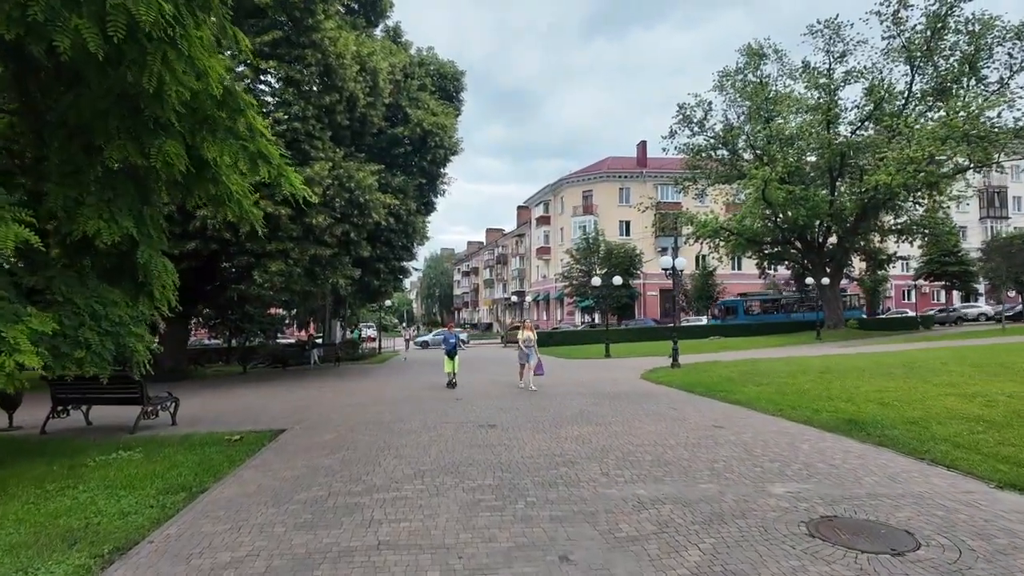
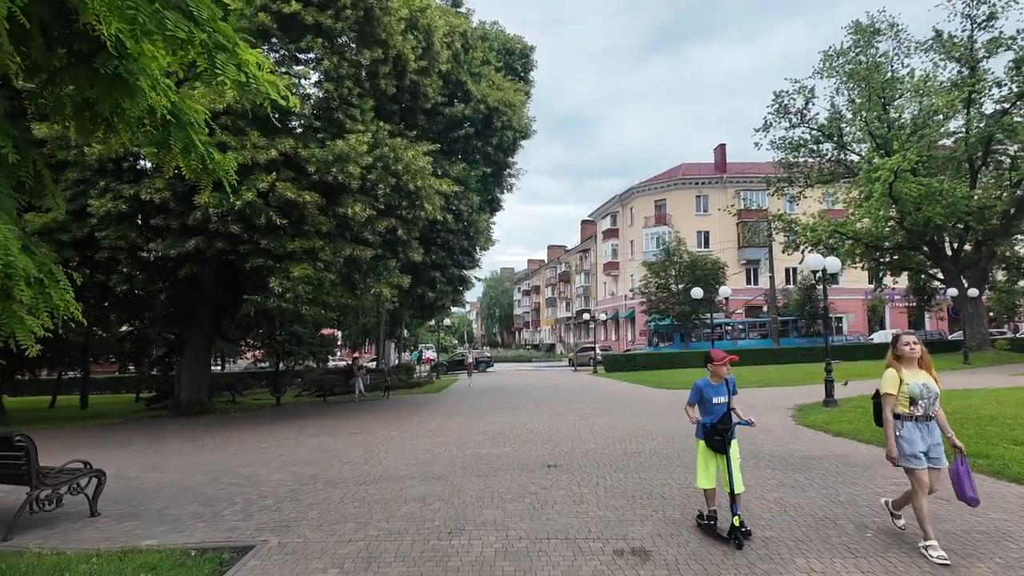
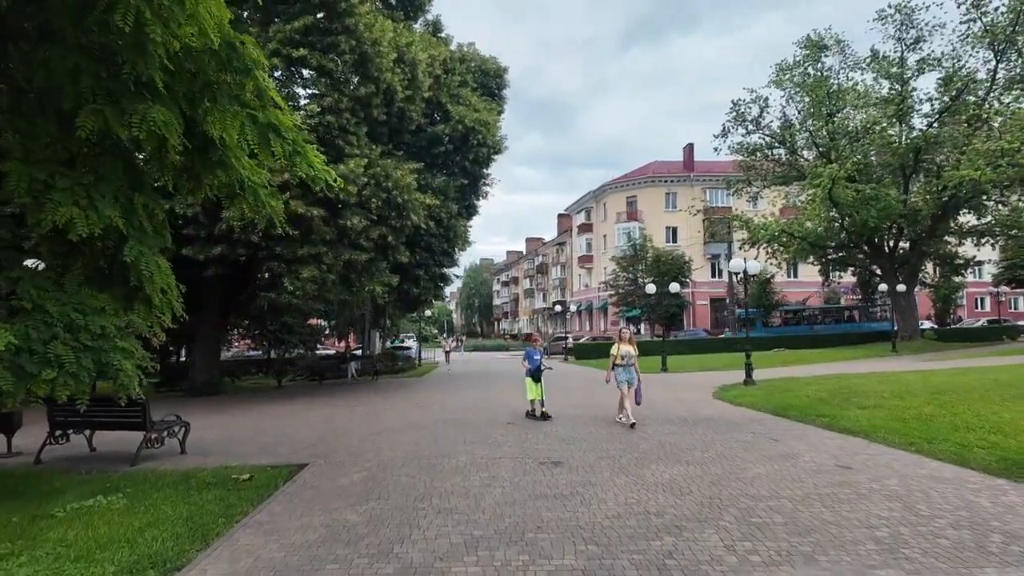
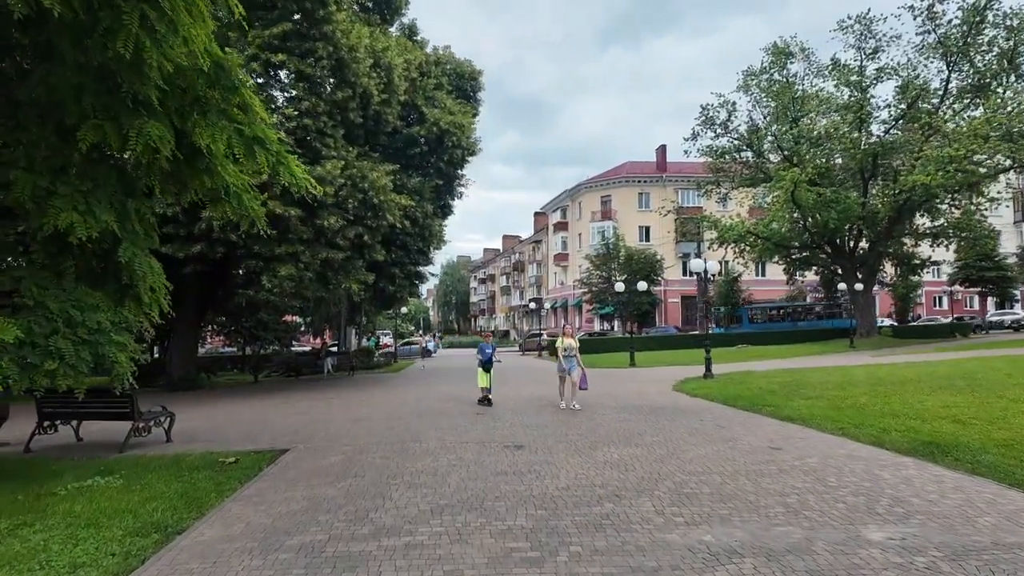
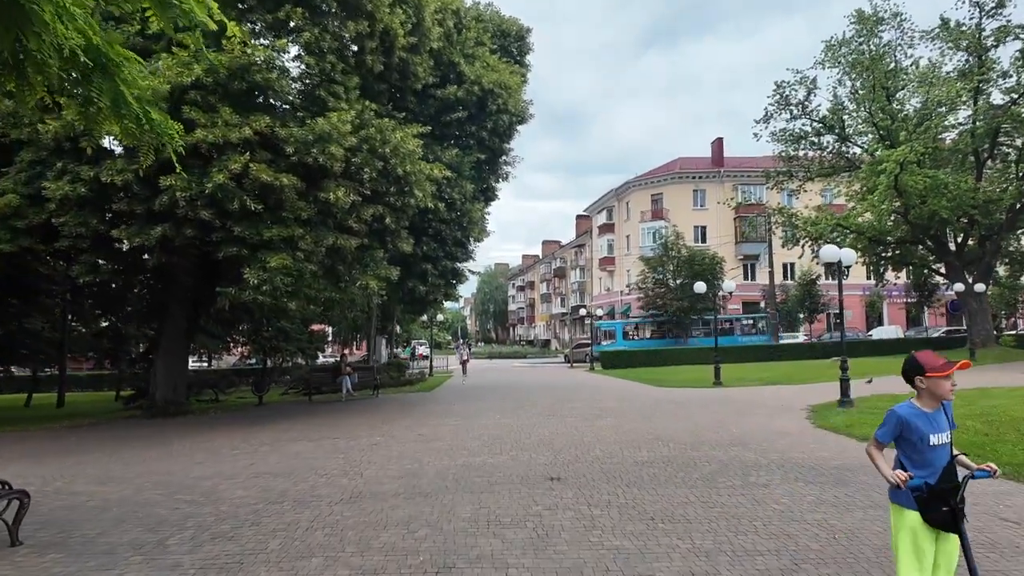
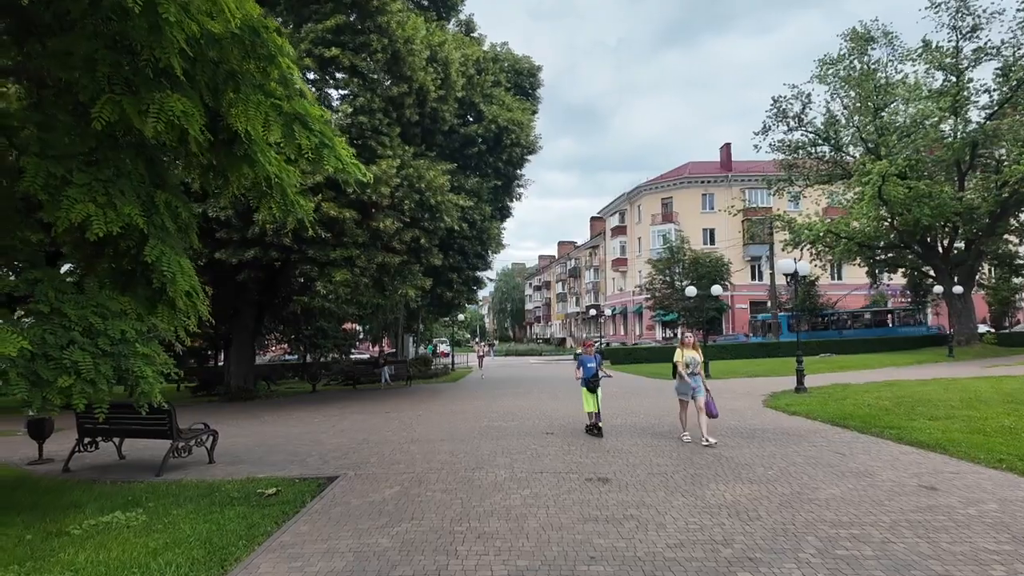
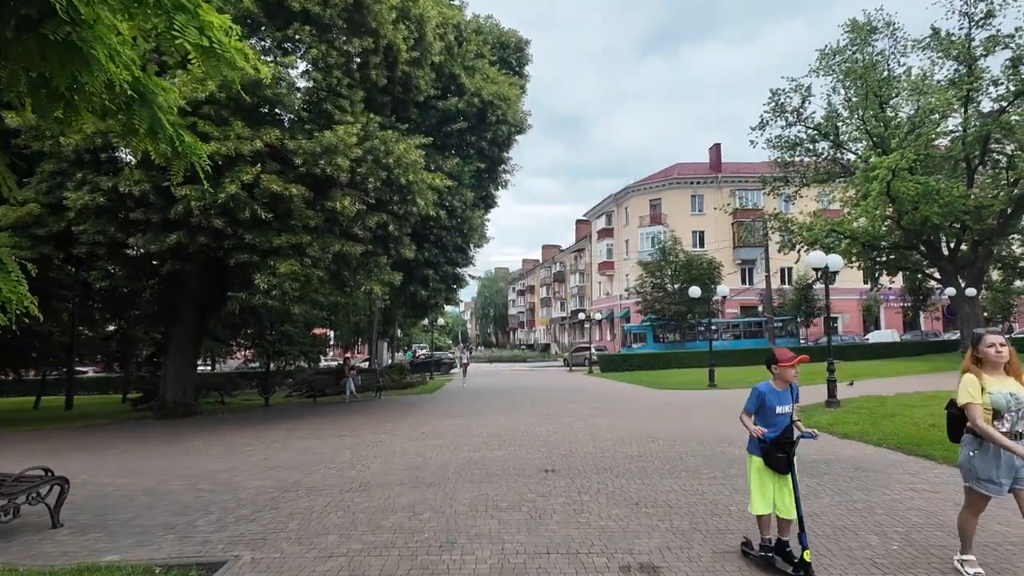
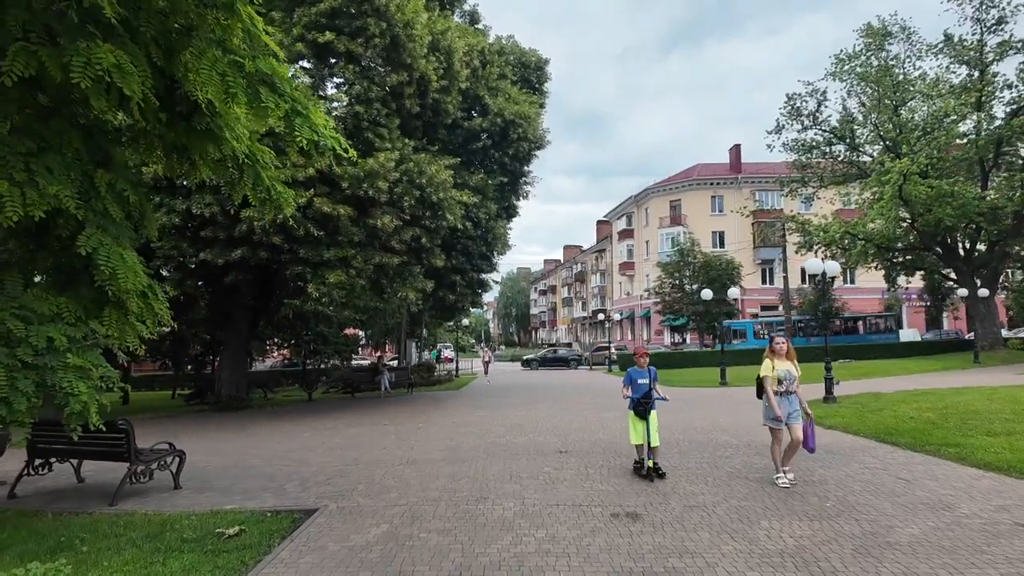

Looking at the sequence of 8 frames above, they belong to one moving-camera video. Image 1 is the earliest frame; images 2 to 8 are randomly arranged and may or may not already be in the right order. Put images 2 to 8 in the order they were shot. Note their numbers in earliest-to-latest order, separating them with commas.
4, 3, 6, 8, 2, 7, 5
